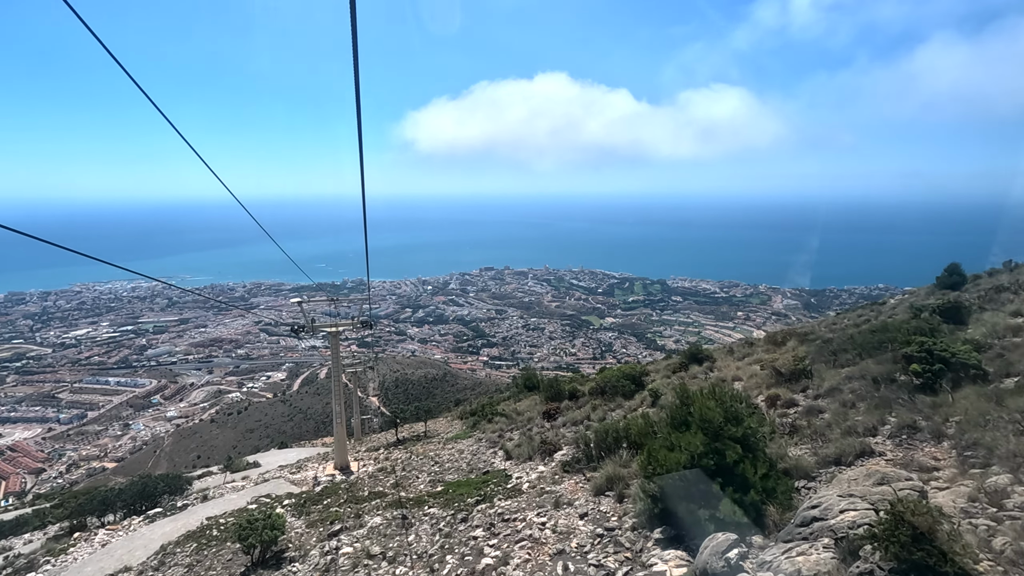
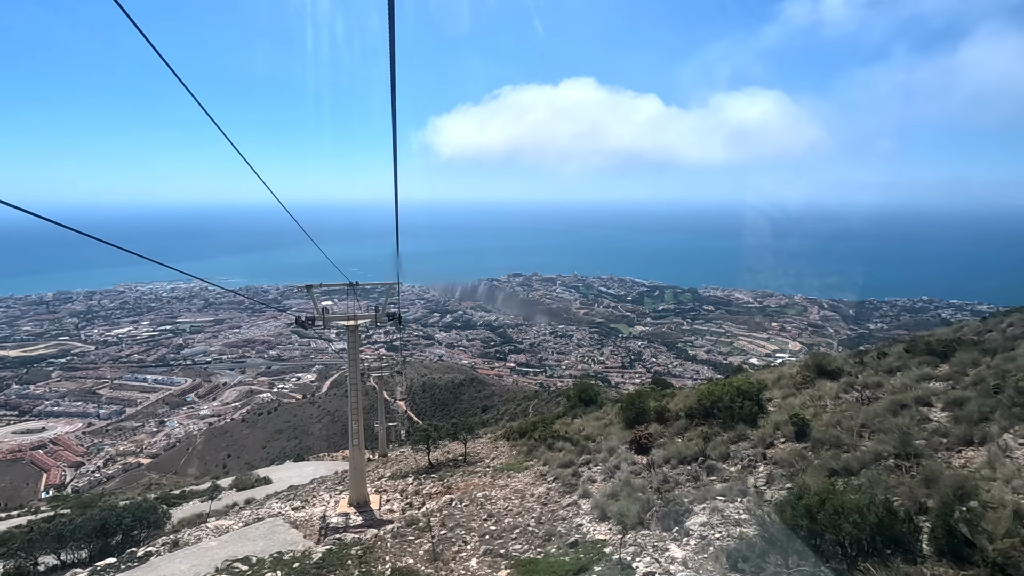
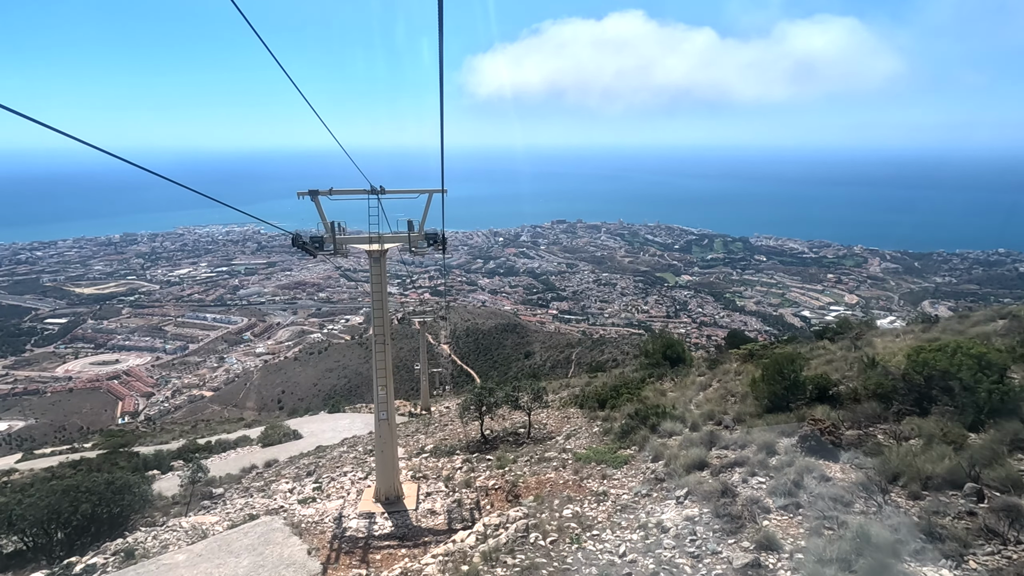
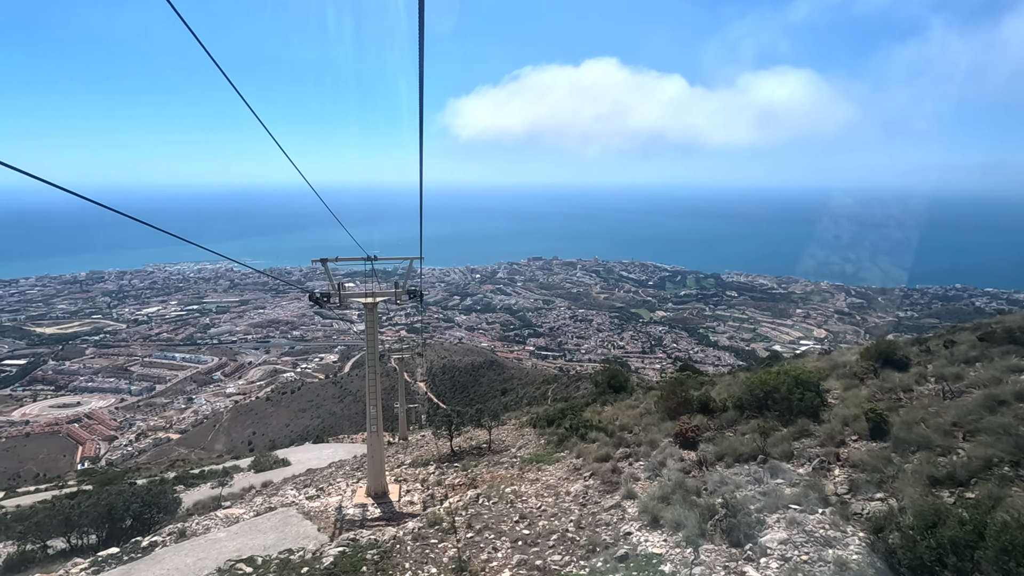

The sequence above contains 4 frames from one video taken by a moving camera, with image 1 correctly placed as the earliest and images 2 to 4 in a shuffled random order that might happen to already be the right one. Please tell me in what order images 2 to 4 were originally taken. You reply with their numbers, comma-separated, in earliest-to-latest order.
2, 4, 3
